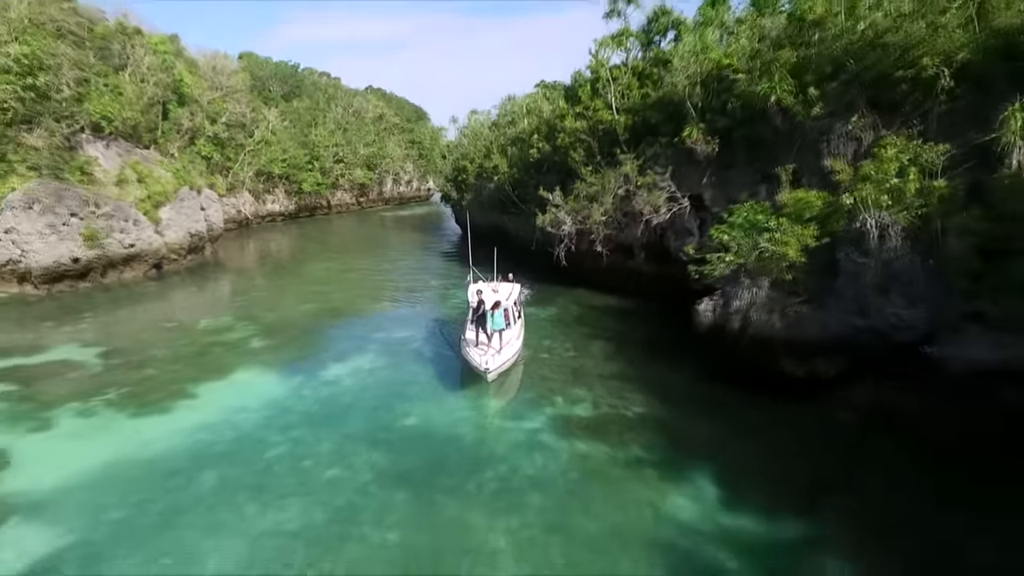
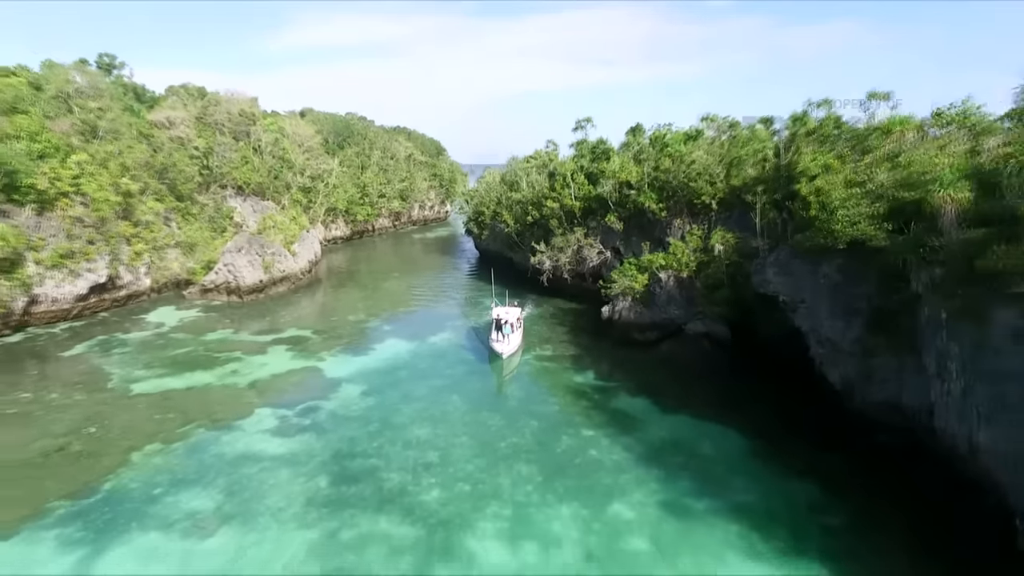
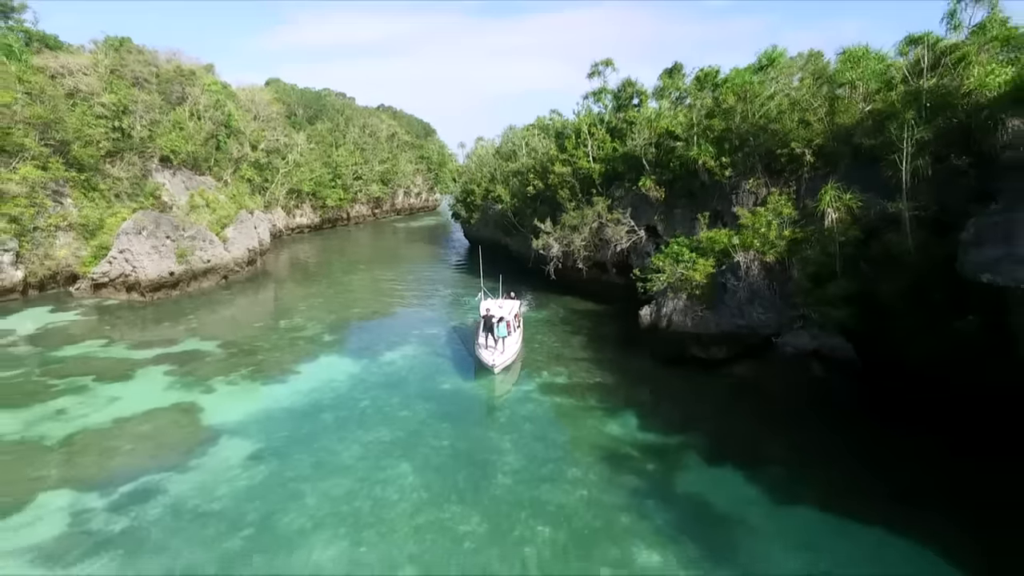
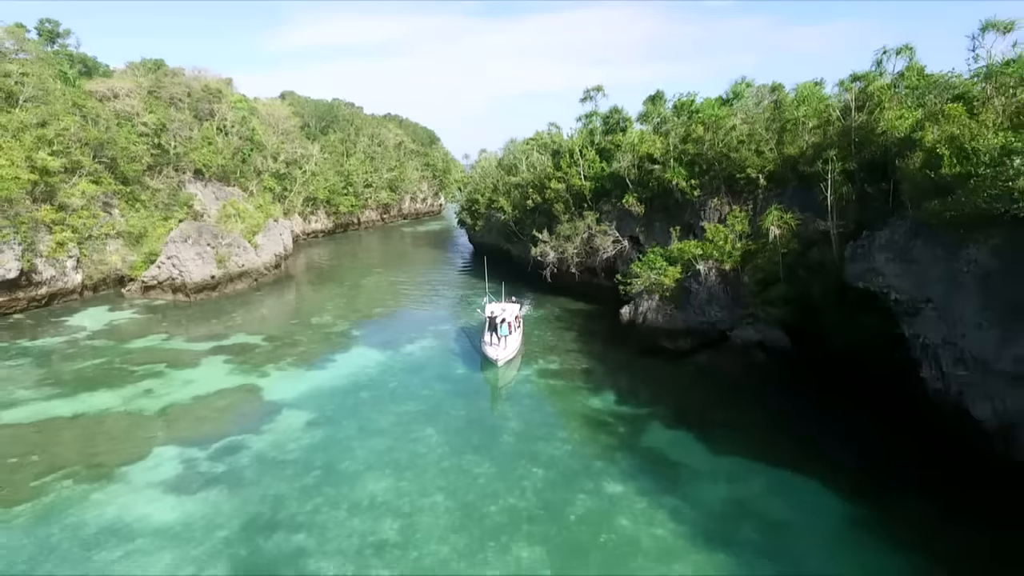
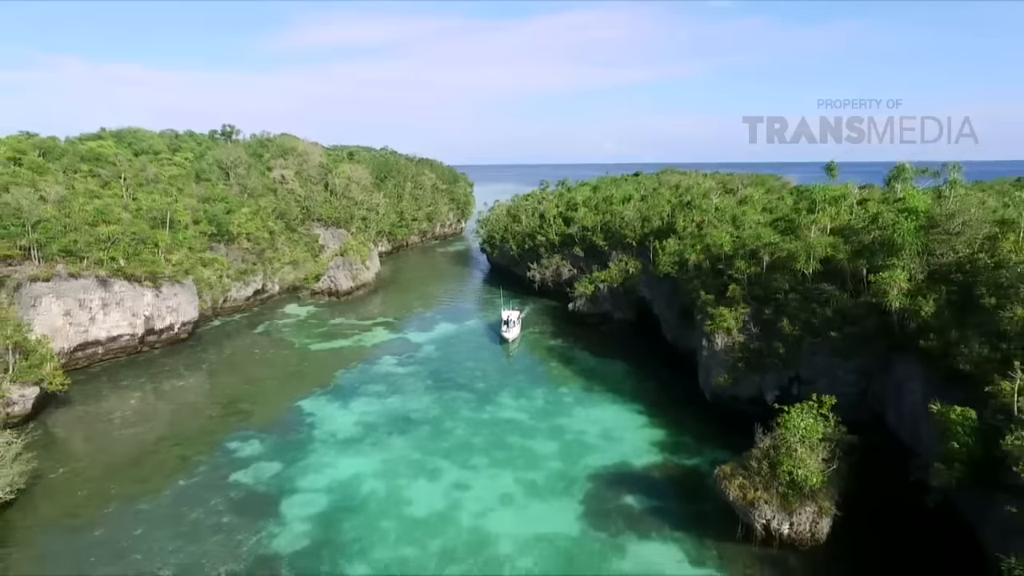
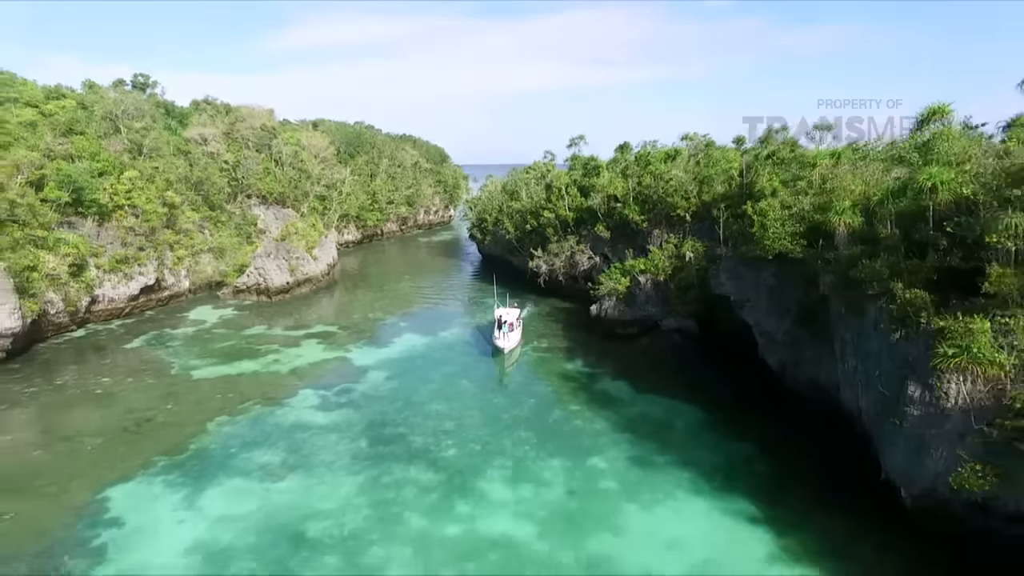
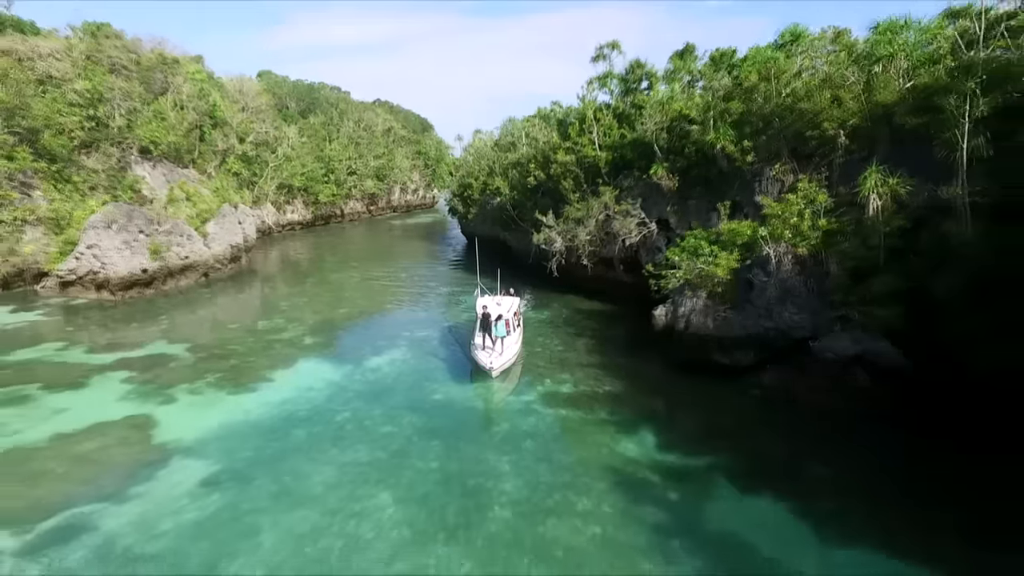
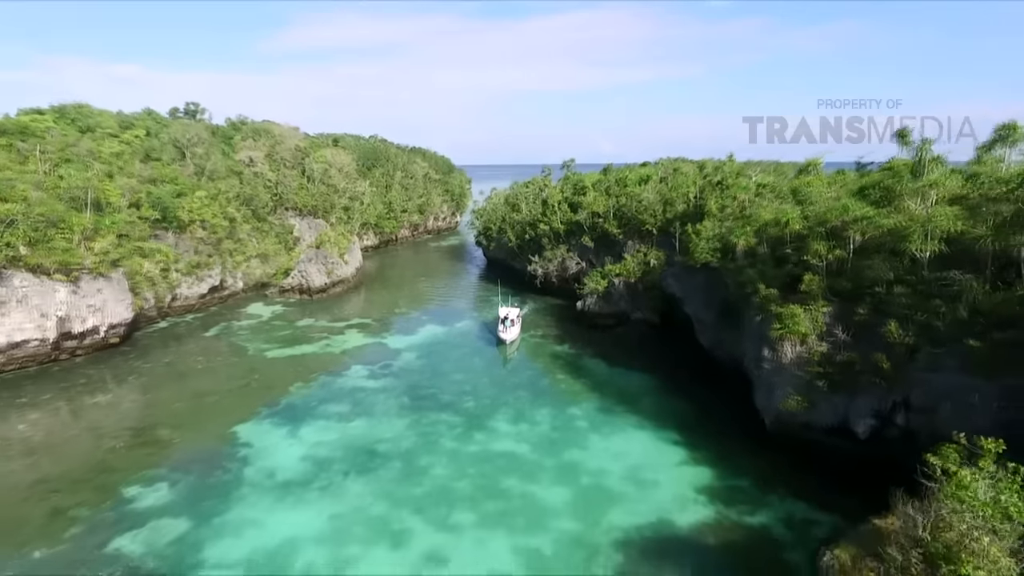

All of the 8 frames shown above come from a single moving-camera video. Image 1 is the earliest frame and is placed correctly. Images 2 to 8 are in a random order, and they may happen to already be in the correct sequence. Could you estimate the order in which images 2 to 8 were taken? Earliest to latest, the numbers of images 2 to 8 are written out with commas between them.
7, 3, 4, 2, 6, 8, 5
